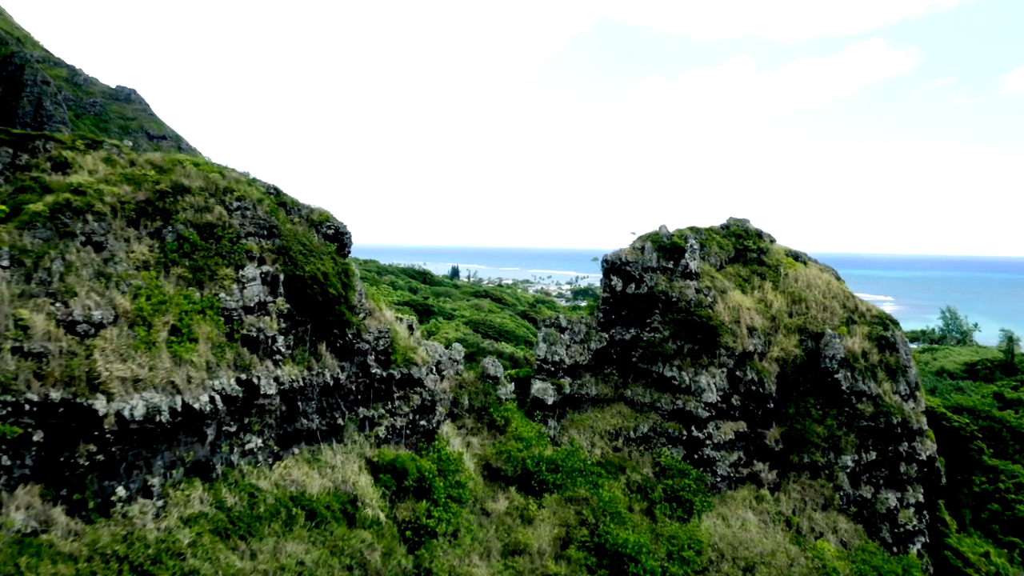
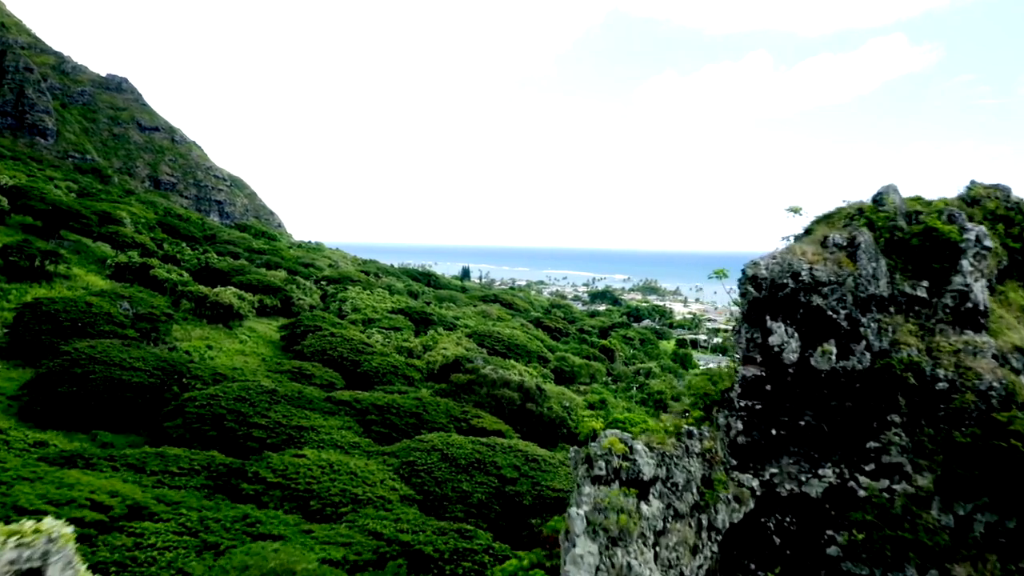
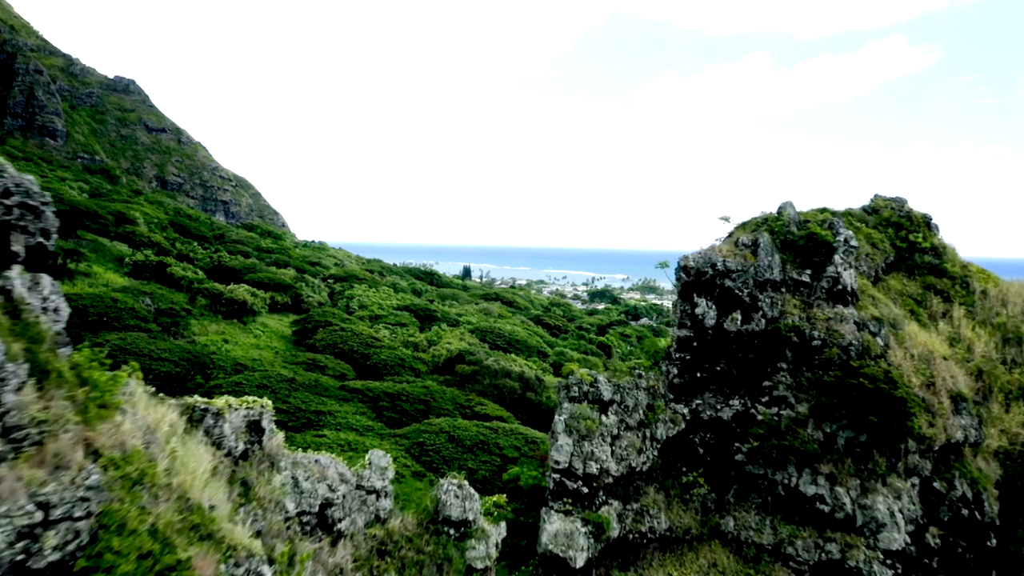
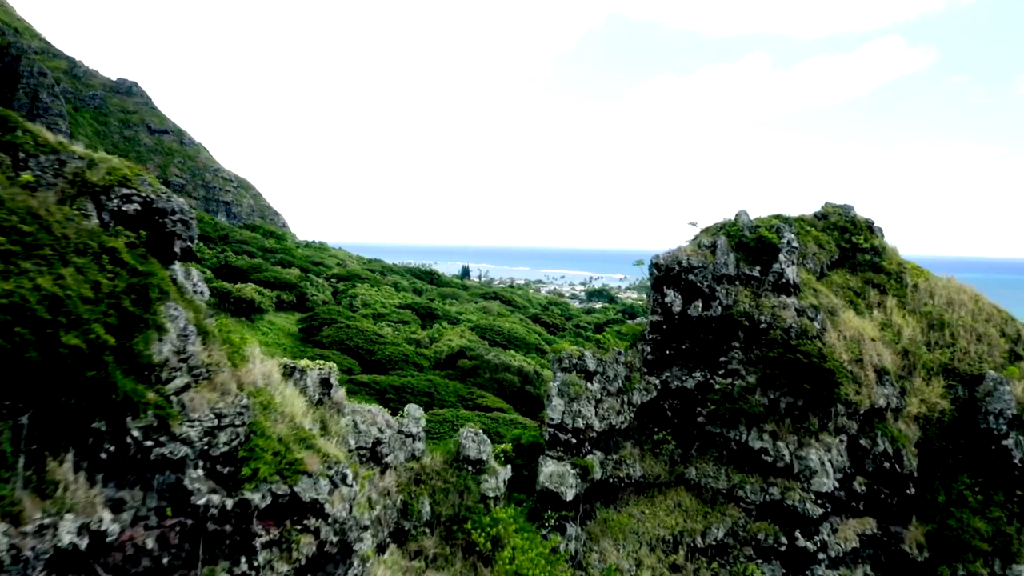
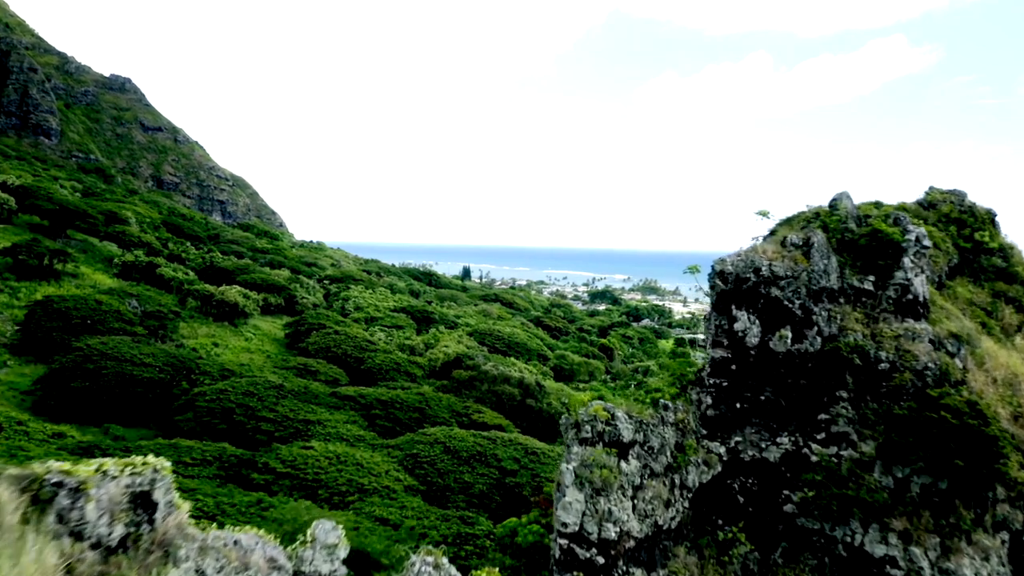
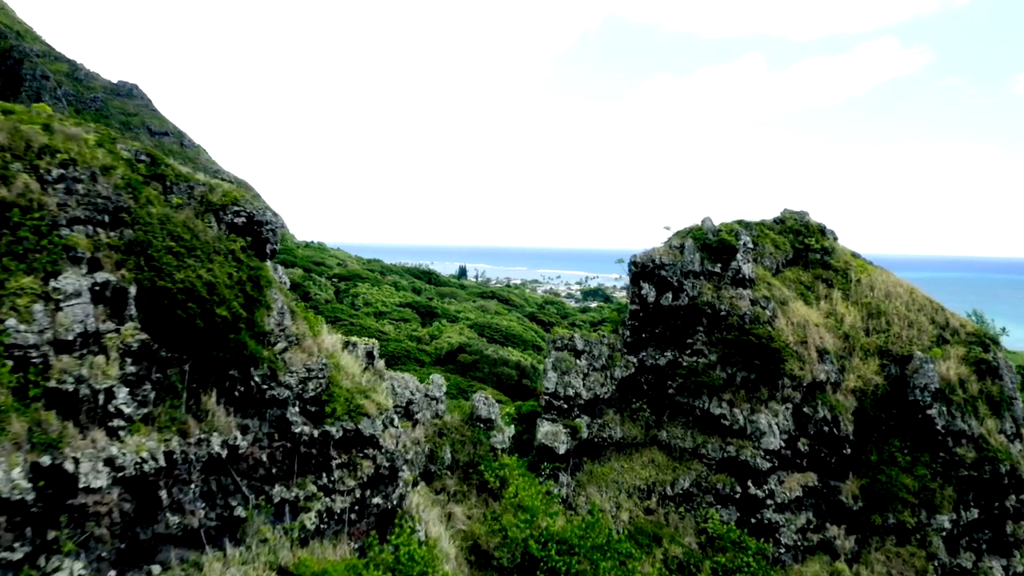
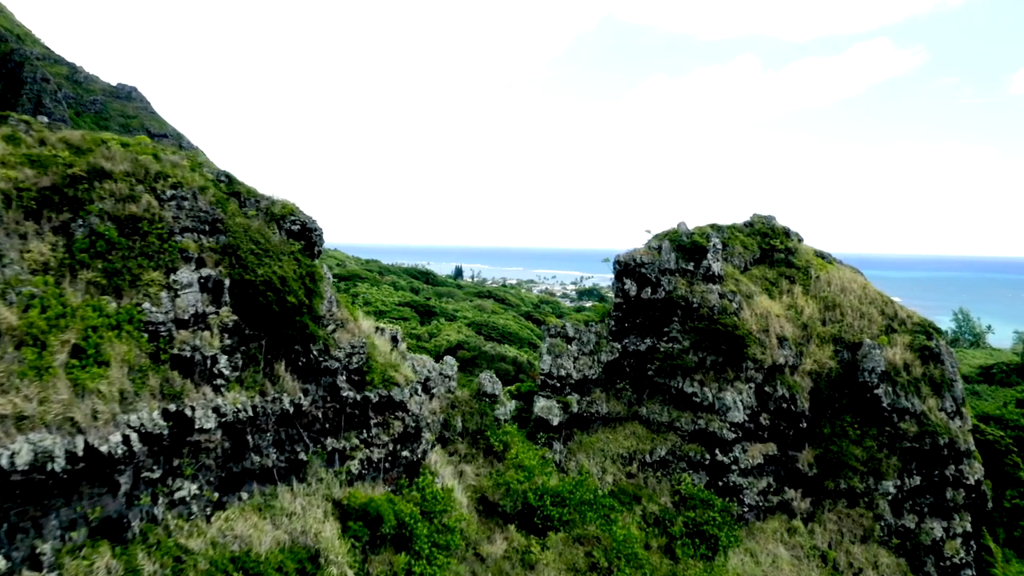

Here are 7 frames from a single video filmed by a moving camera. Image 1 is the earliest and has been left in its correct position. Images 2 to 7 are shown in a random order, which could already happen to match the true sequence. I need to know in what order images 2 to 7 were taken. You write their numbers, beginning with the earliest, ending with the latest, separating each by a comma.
7, 6, 4, 3, 5, 2
